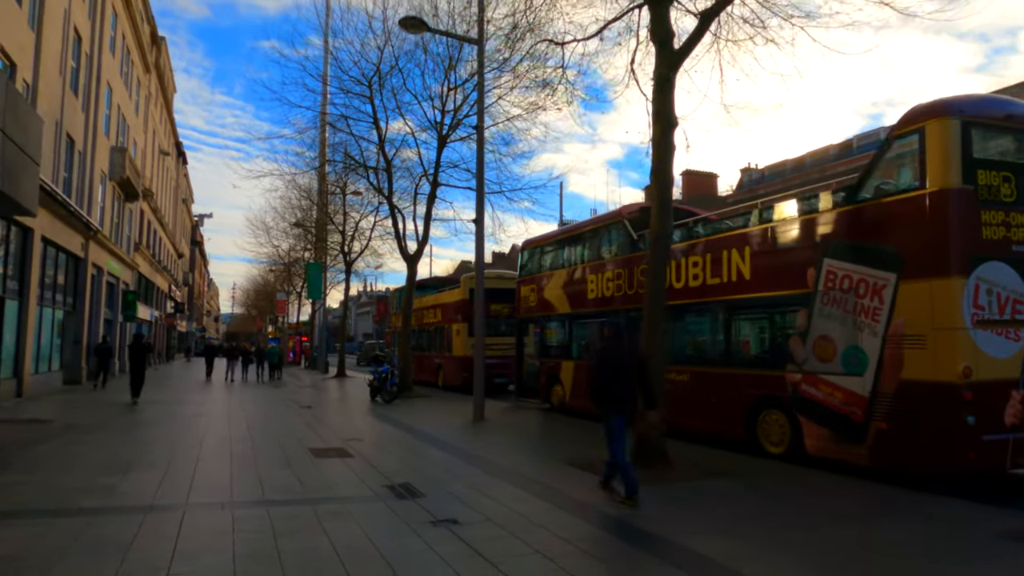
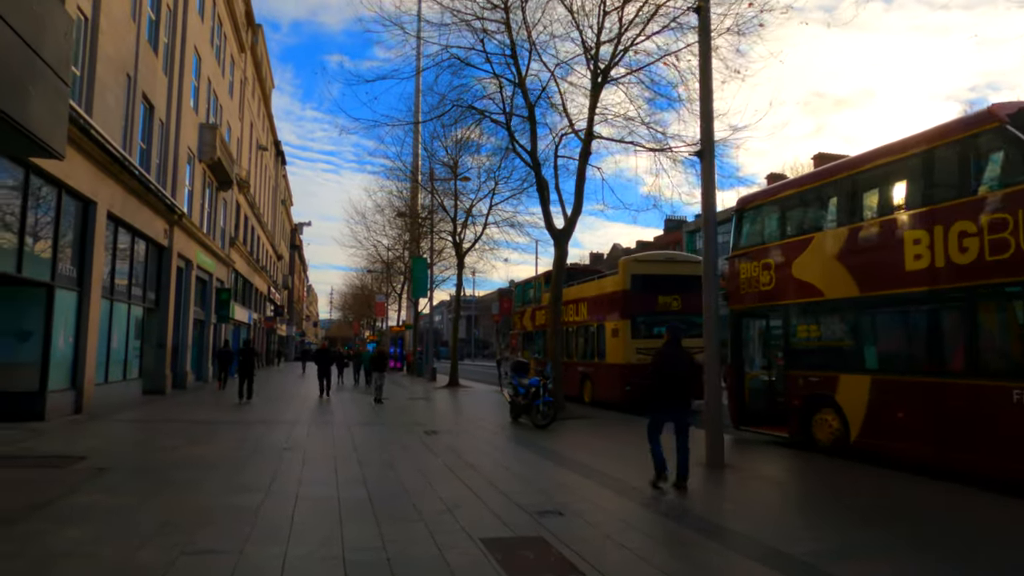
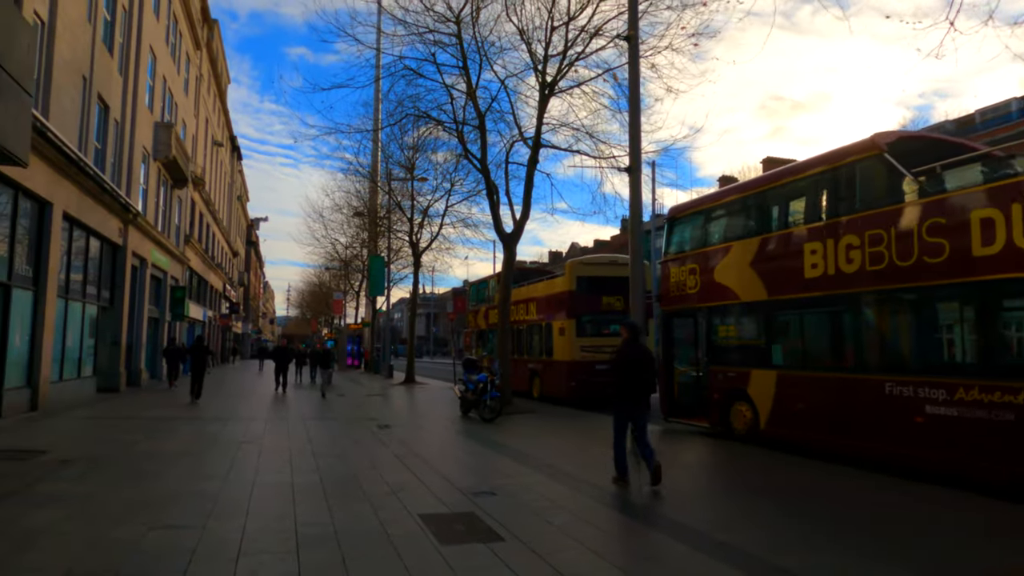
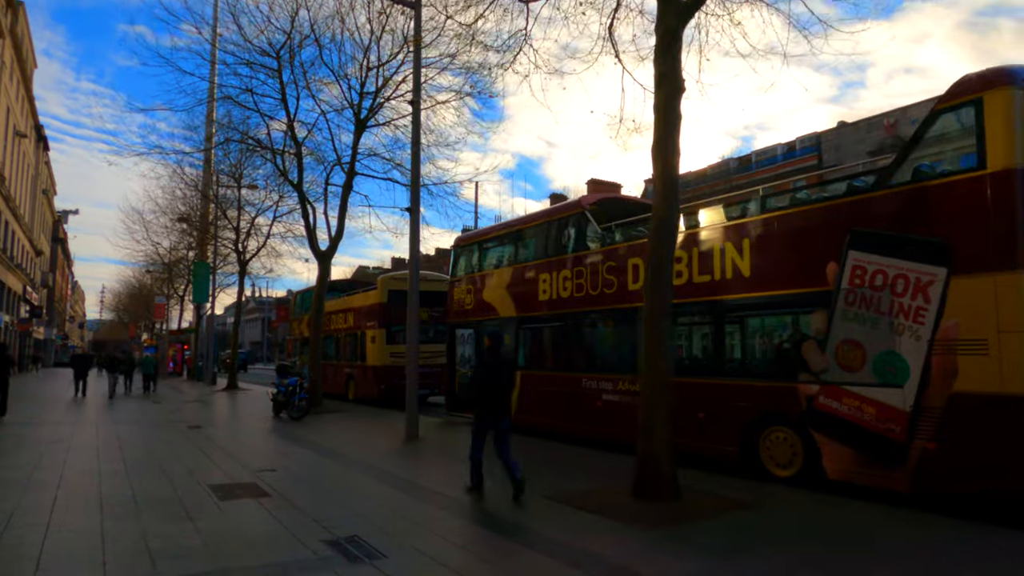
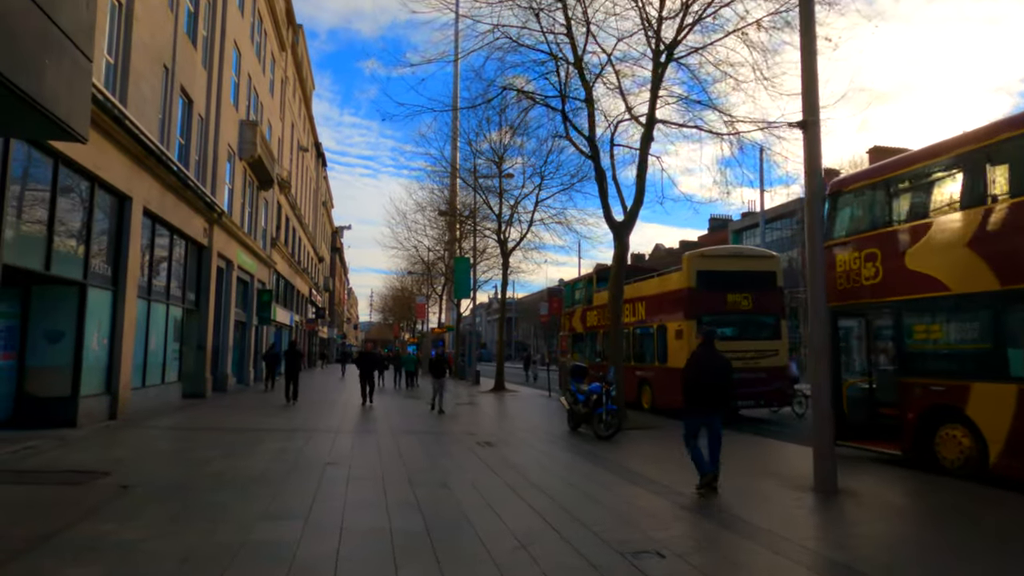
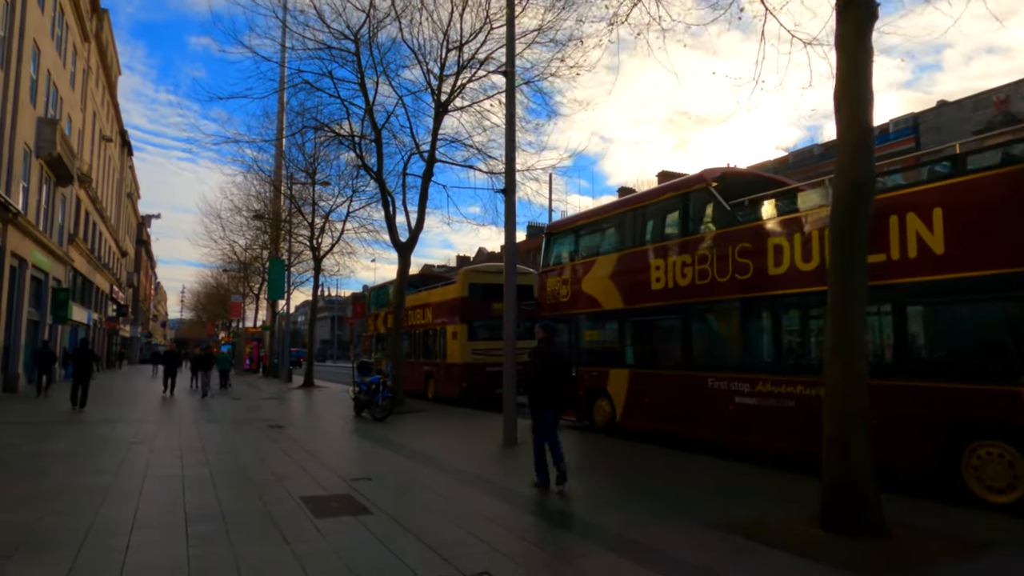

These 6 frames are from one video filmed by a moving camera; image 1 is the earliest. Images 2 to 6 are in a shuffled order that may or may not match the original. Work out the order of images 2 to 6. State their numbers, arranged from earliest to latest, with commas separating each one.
4, 6, 3, 2, 5
